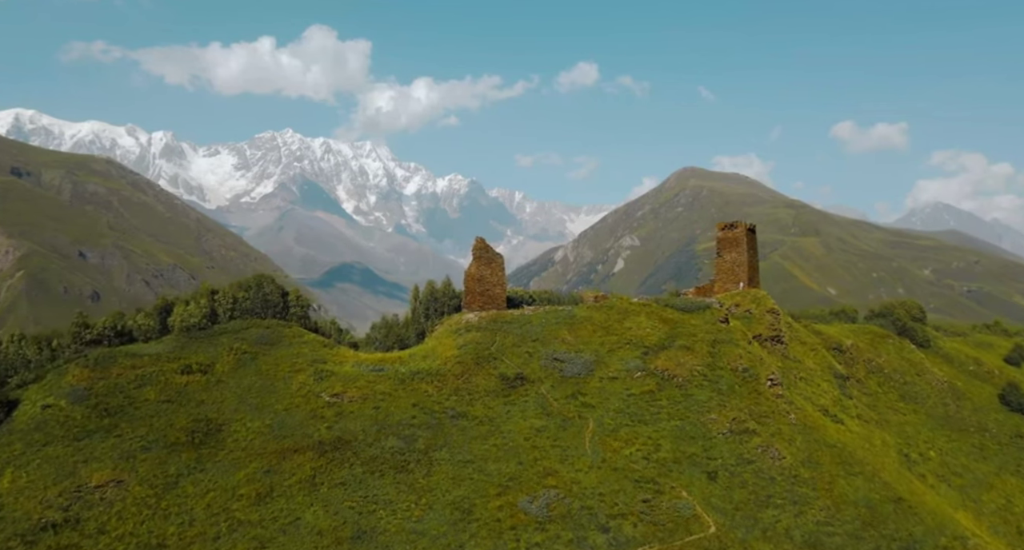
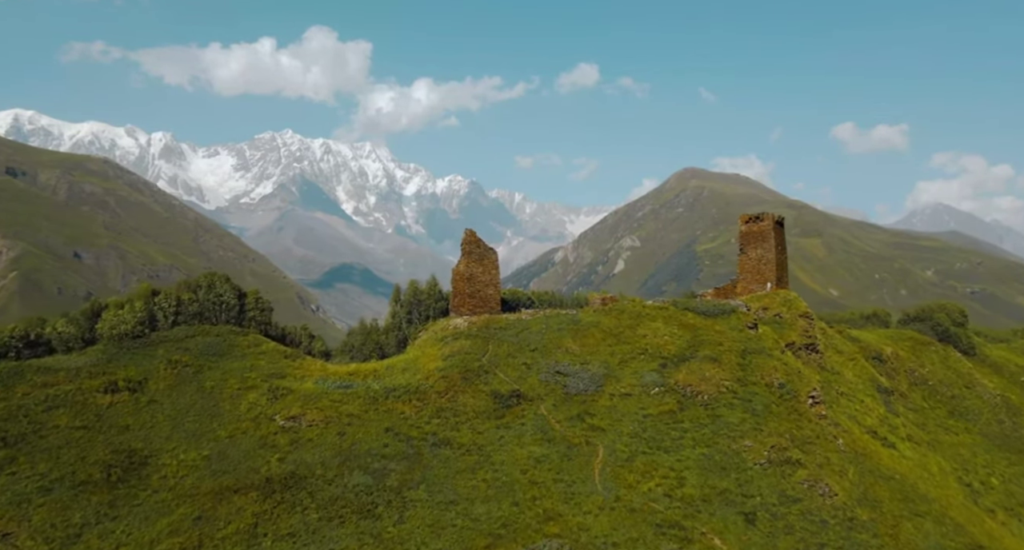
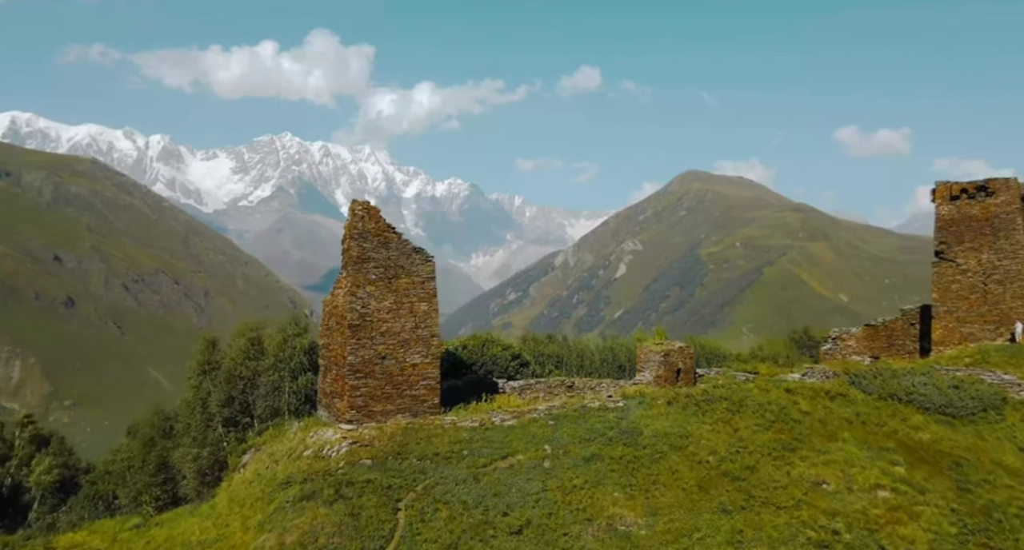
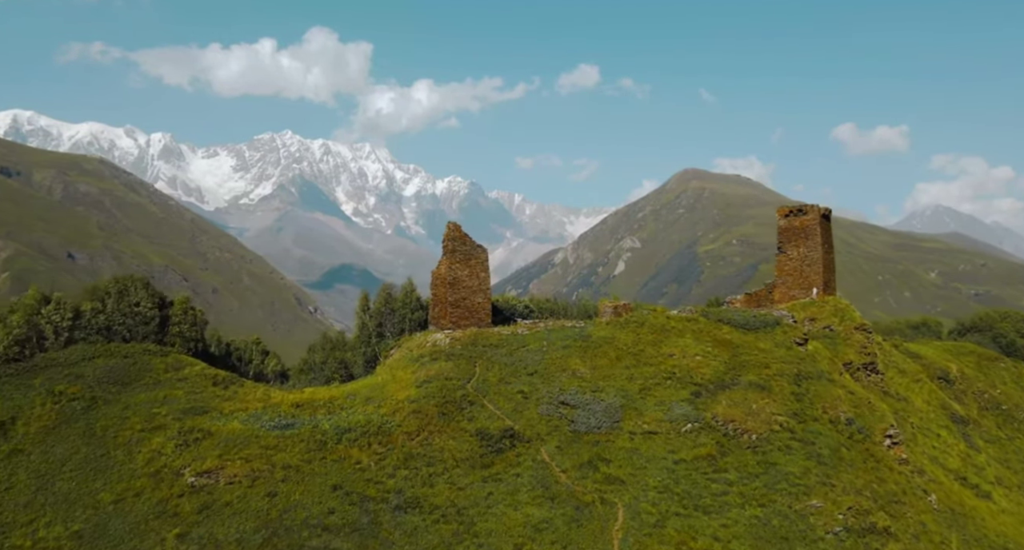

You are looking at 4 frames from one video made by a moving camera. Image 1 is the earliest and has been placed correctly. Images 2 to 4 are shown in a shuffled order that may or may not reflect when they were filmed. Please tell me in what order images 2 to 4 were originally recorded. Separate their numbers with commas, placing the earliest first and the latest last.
2, 4, 3
